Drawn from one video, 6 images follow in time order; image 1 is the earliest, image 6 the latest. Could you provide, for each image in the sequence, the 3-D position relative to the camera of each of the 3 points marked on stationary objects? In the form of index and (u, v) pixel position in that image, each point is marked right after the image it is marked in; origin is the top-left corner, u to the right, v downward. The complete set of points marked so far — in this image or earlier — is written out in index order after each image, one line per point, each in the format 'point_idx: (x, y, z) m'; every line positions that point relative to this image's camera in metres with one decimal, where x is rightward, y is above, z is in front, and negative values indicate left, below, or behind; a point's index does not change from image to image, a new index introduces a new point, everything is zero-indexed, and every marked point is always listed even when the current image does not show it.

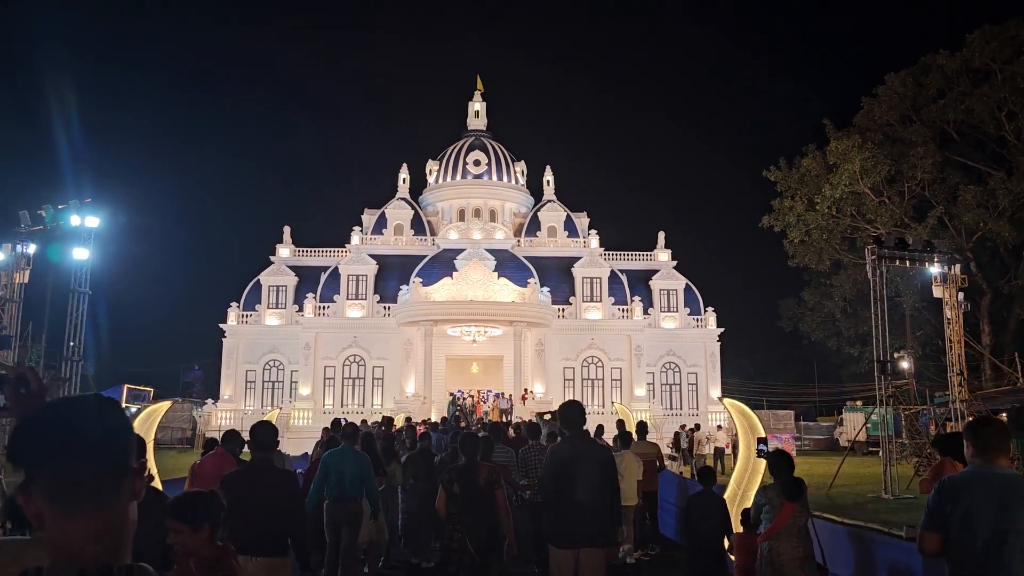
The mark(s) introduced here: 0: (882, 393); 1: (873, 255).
0: (+7.5, -2.1, +16.2) m
1: (+6.4, +0.6, +14.3) m
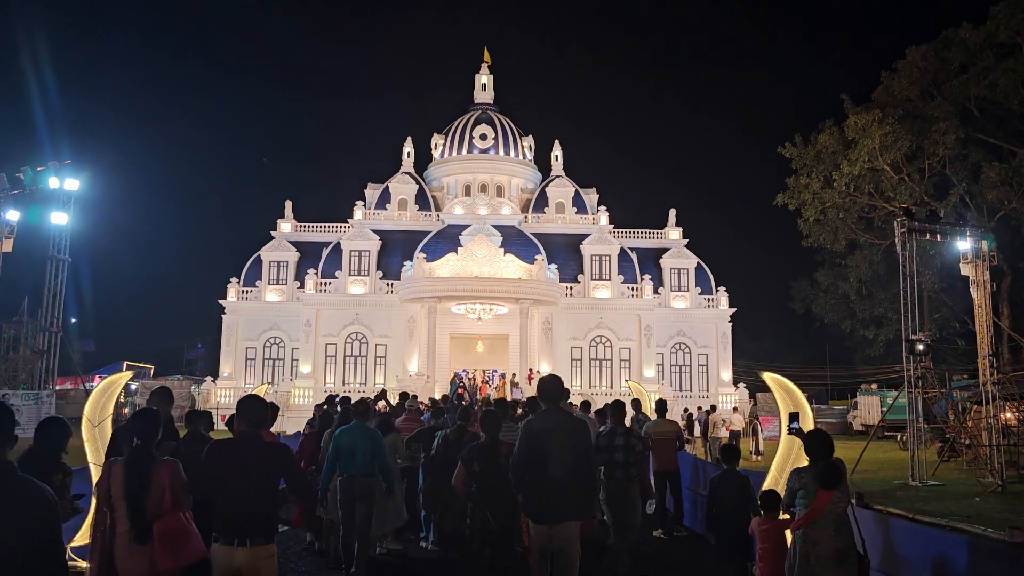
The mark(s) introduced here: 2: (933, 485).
0: (+7.6, -1.7, +15.5) m
1: (+6.5, +1.0, +13.4) m
2: (+6.8, -3.2, +13.0) m
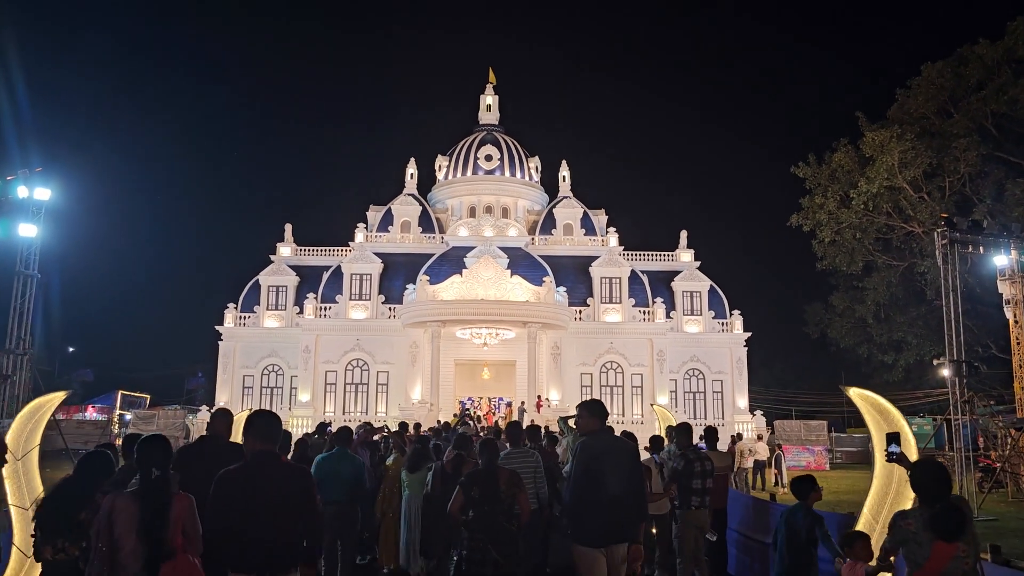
0: (+7.8, -2.0, +14.4) m
1: (+6.7, +0.7, +12.5) m
2: (+7.0, -3.4, +11.8) m
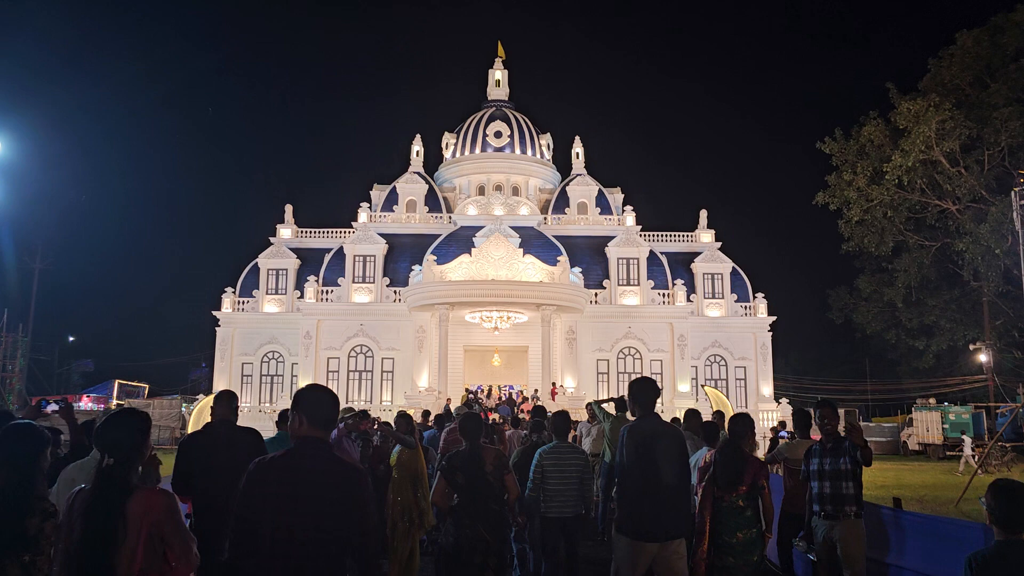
0: (+8.0, -1.5, +12.9) m
1: (+6.9, +1.2, +10.9) m
2: (+7.2, -3.0, +10.4) m
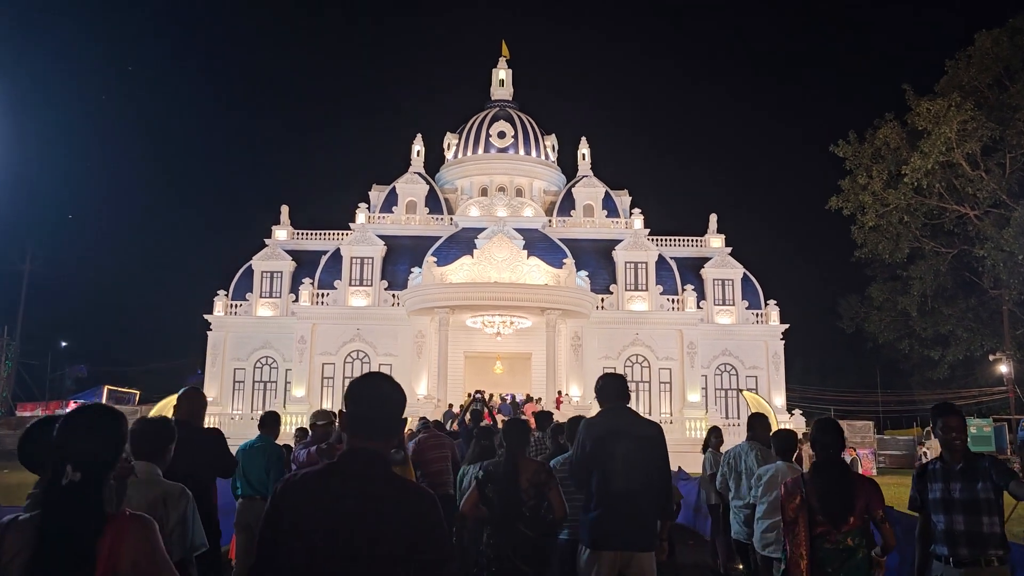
0: (+8.1, -1.6, +11.9) m
1: (+7.0, +1.2, +10.0) m
2: (+7.3, -3.0, +9.4) m
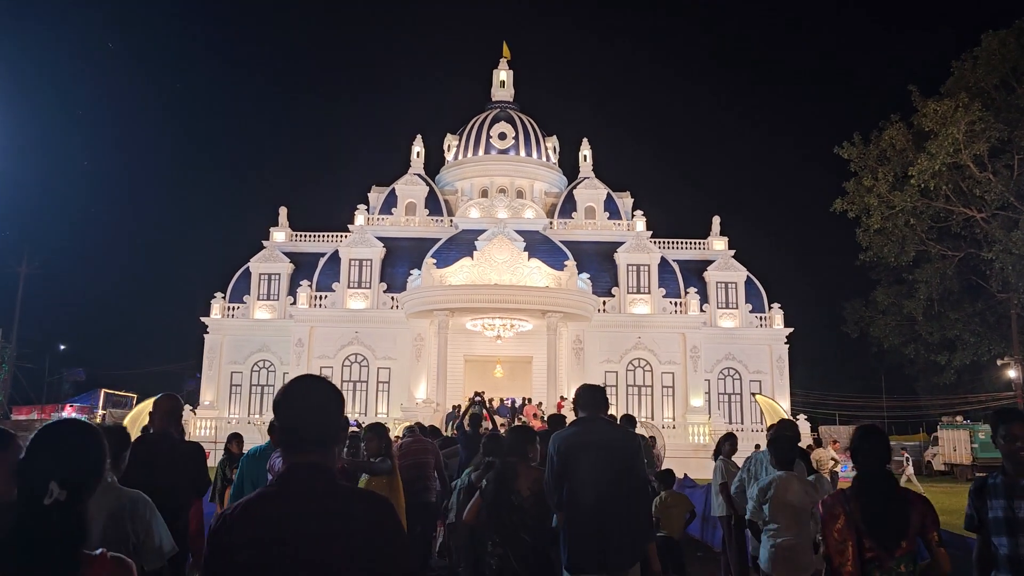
0: (+8.1, -1.6, +11.6) m
1: (+7.0, +1.2, +9.7) m
2: (+7.2, -3.0, +9.0) m
